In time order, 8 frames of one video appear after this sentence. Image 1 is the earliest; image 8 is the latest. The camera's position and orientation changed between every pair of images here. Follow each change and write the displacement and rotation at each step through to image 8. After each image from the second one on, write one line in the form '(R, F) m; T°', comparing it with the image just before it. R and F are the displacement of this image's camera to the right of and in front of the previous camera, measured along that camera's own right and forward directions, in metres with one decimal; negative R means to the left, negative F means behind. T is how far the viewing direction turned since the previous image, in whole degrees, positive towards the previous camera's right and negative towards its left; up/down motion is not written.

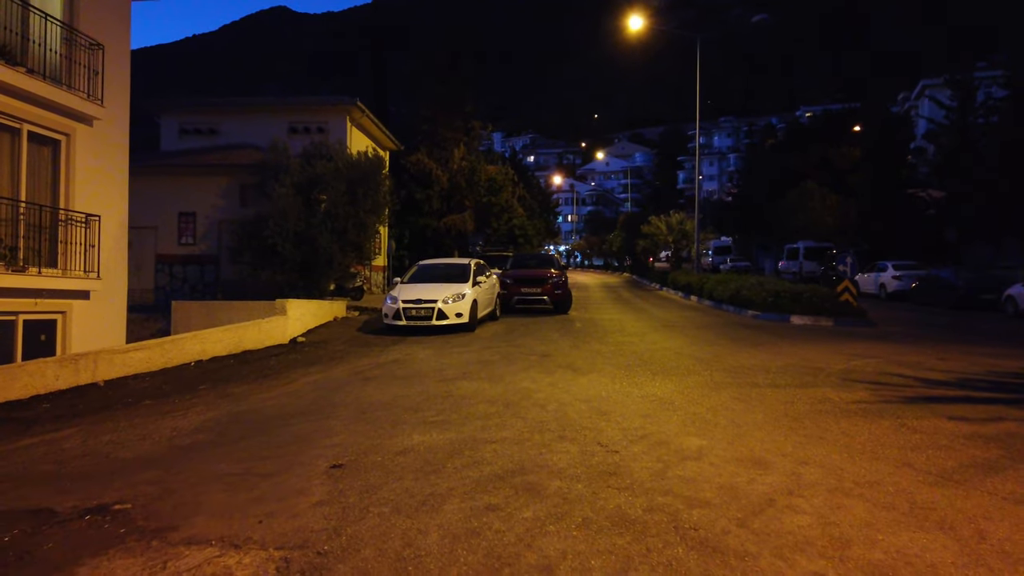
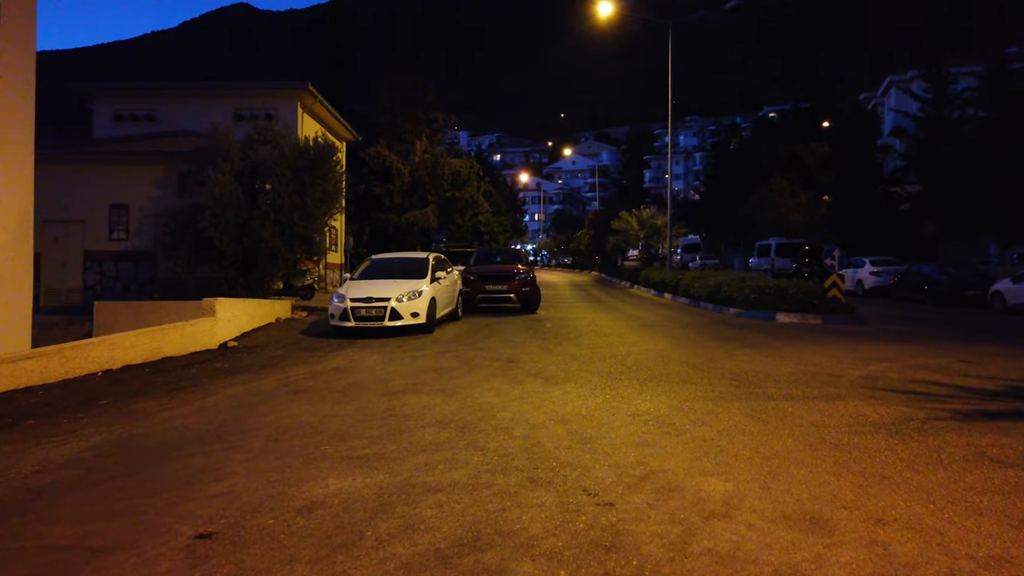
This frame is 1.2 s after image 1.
(+0.1, +1.9) m; +2°
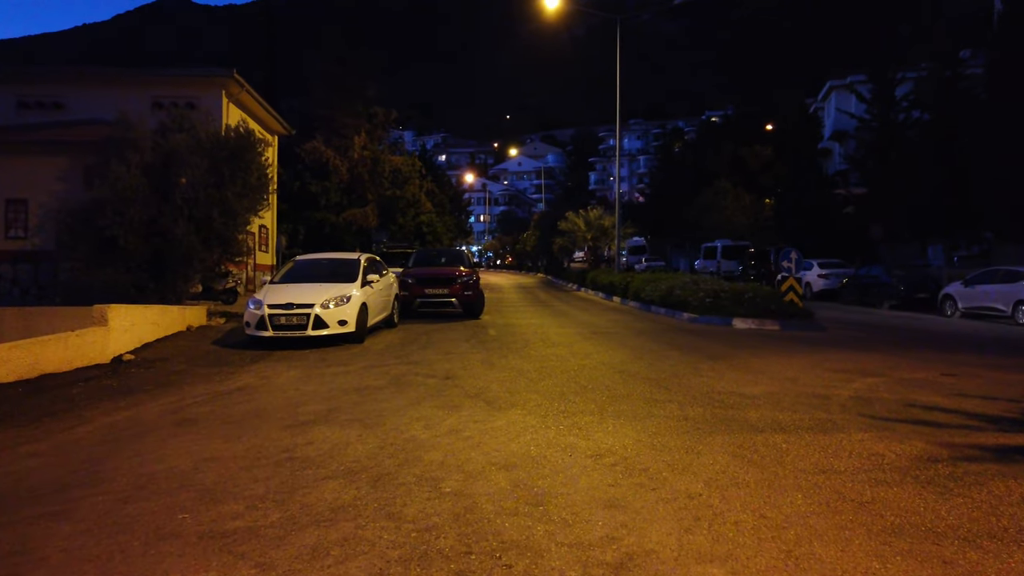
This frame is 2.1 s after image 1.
(+0.1, +1.5) m; +4°
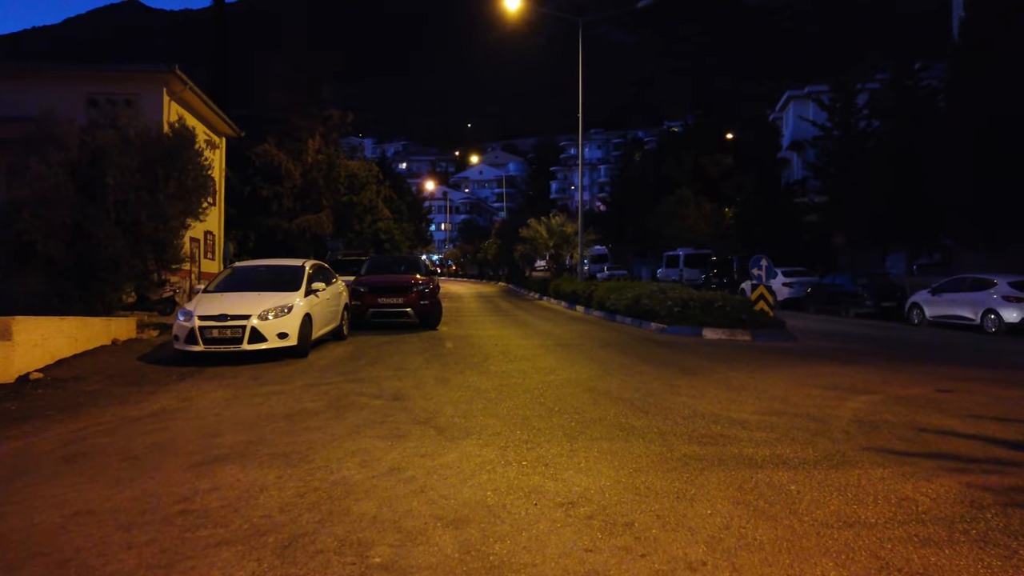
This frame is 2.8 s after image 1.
(+0.1, +1.1) m; +3°
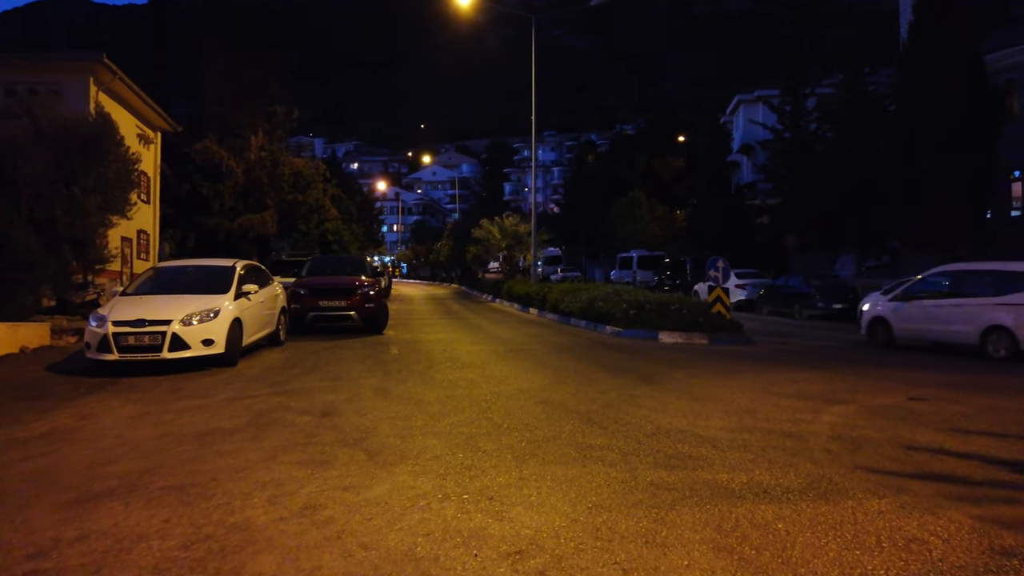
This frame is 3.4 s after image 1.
(+0.1, +0.9) m; +3°
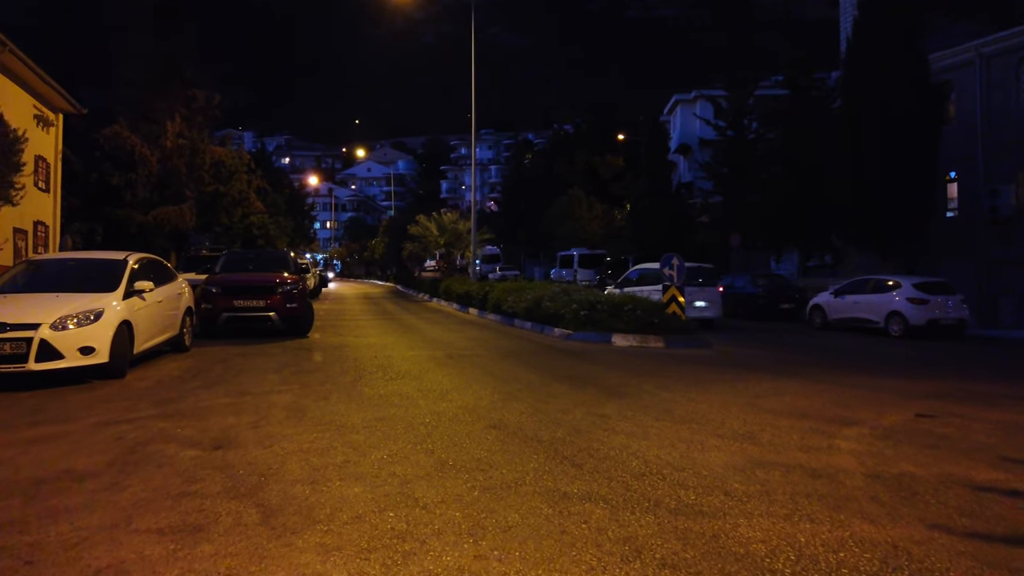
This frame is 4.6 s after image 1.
(-0.1, +1.6) m; +5°
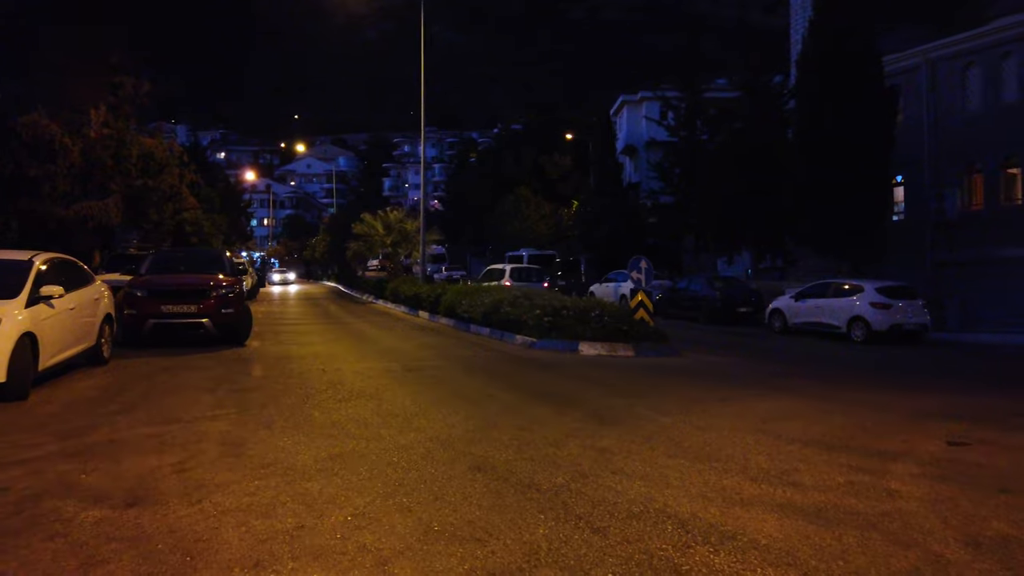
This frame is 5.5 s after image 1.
(-0.4, +1.2) m; +4°
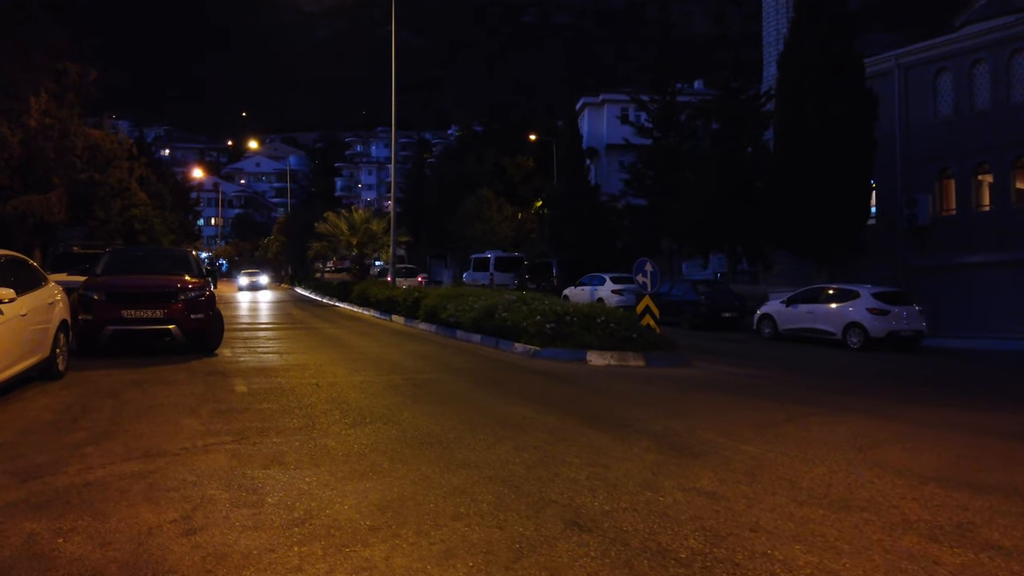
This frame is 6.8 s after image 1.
(-1.0, +1.2) m; +4°
